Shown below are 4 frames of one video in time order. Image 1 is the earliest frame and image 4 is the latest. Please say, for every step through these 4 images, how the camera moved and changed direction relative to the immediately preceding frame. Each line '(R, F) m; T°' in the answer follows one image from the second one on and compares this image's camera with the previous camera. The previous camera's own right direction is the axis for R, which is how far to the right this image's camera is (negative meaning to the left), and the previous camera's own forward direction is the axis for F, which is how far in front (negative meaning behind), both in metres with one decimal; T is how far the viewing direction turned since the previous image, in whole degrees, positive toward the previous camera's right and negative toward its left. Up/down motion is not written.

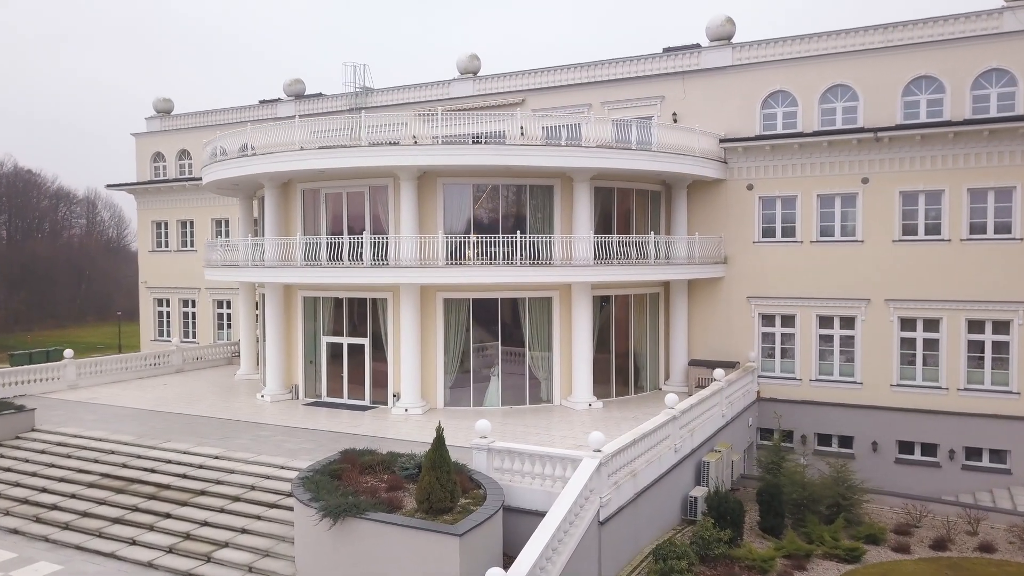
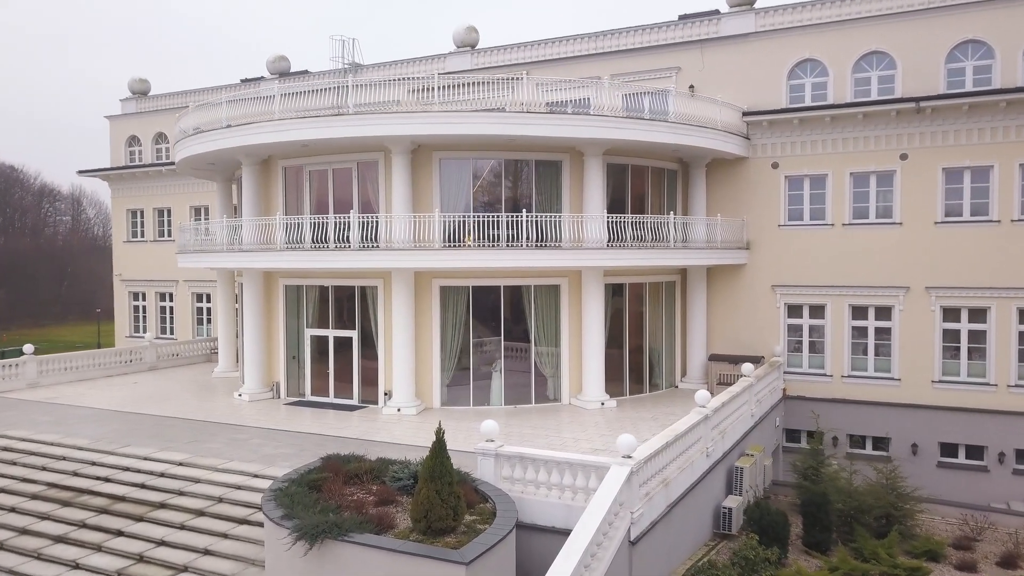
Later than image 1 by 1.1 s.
(-0.2, +1.7) m; 0°
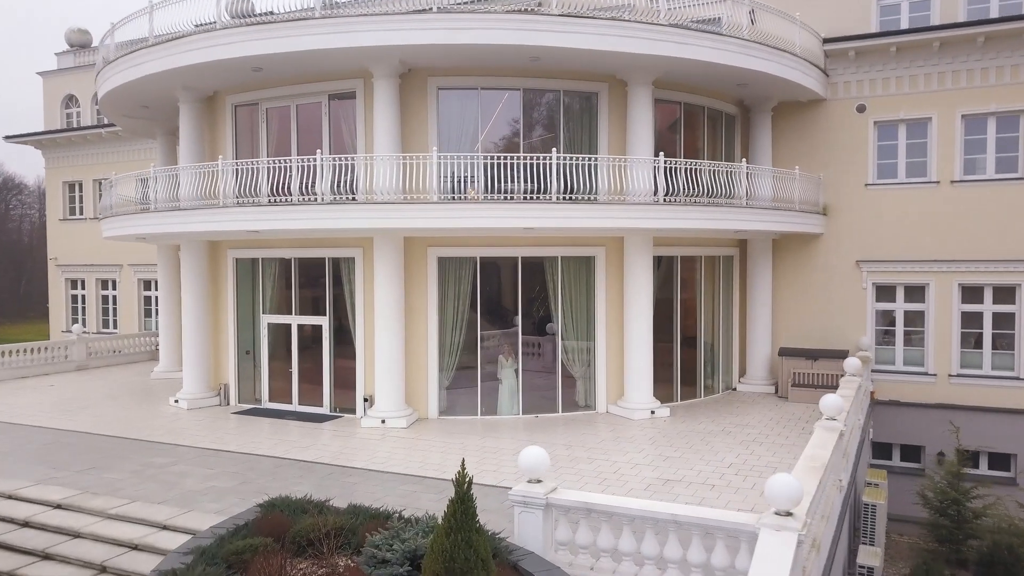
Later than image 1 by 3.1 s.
(-0.5, +3.8) m; +1°
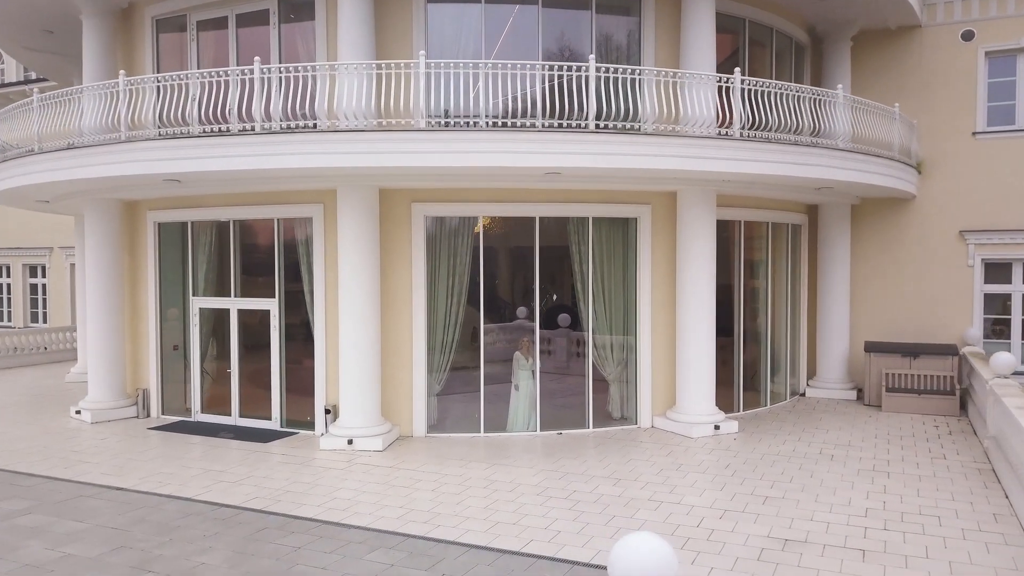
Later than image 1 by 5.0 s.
(-0.3, +3.1) m; +1°
